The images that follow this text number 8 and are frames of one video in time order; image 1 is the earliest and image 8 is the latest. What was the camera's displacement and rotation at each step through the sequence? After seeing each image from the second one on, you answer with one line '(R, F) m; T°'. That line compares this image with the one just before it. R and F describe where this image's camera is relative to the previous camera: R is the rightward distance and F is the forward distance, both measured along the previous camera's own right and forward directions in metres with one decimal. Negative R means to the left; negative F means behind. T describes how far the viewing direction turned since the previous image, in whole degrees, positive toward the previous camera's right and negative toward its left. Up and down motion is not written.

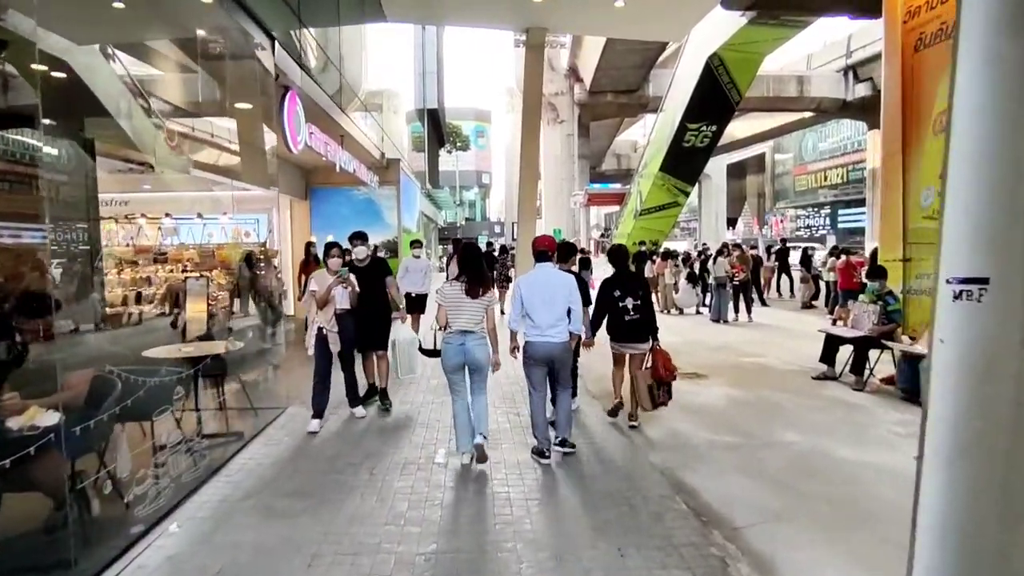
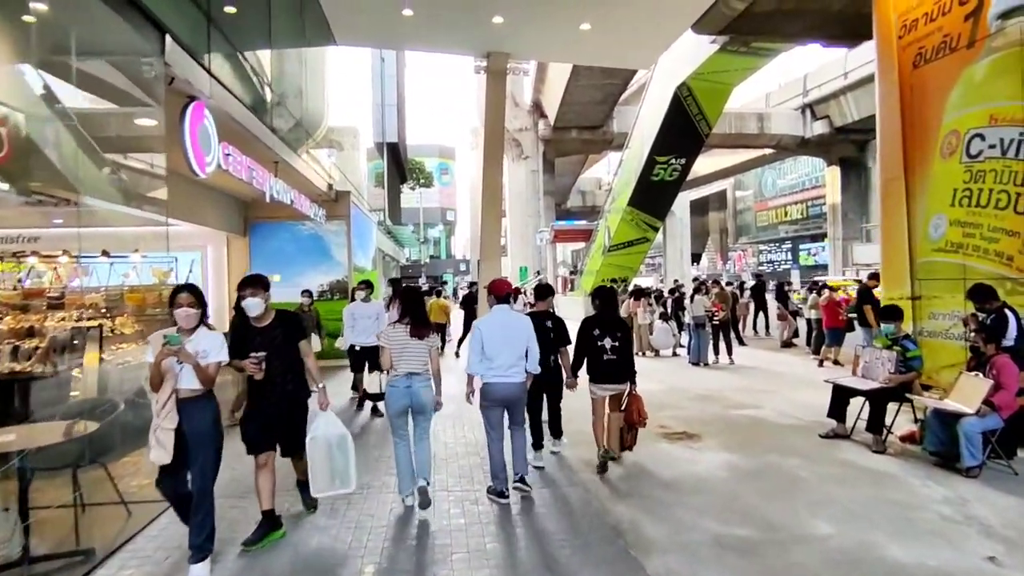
(+0.1, +1.3) m; +3°
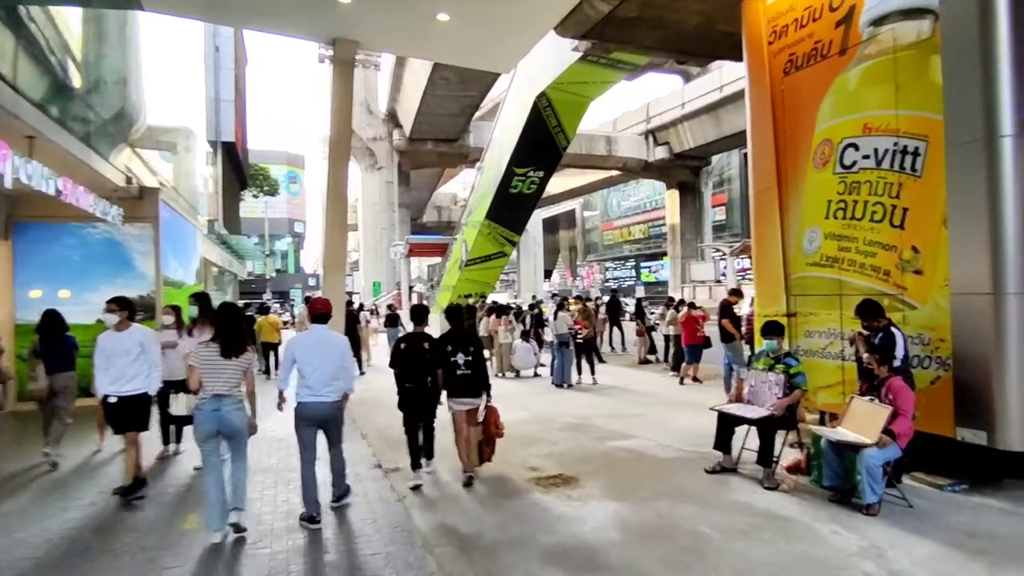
(+0.1, +1.3) m; +13°
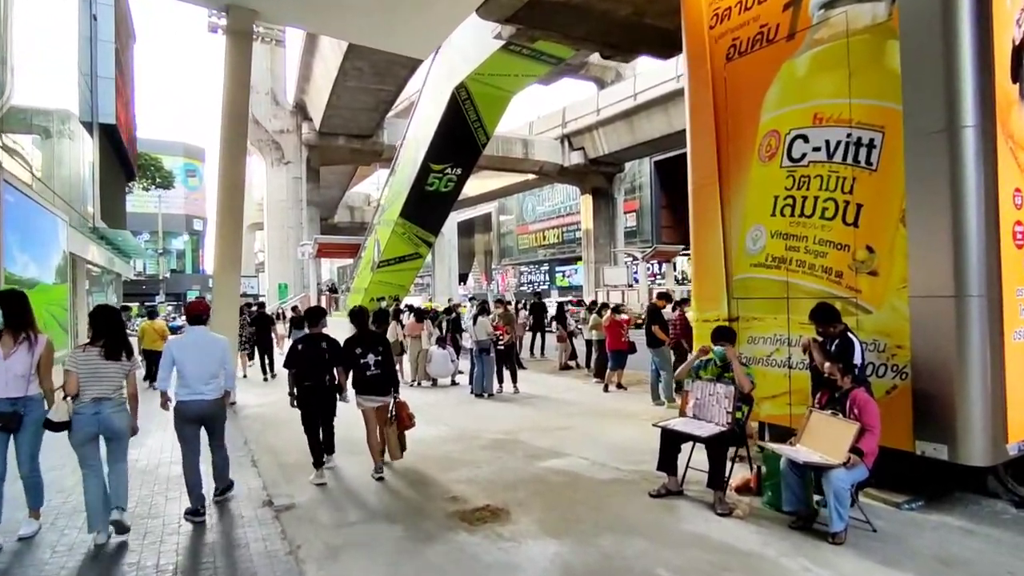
(0.0, +0.9) m; +8°
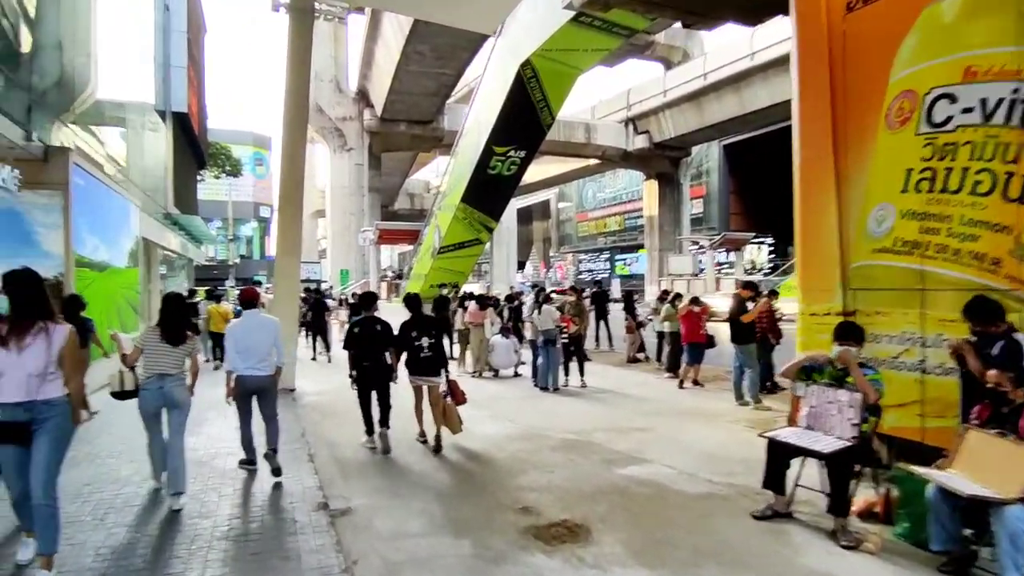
(-0.2, +0.7) m; -5°
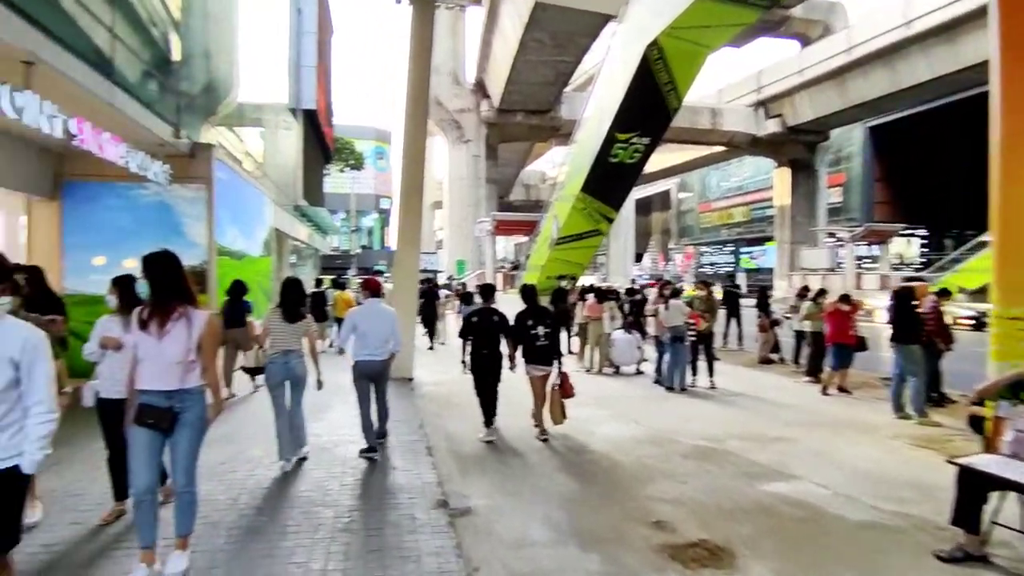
(-0.2, +0.4) m; -10°
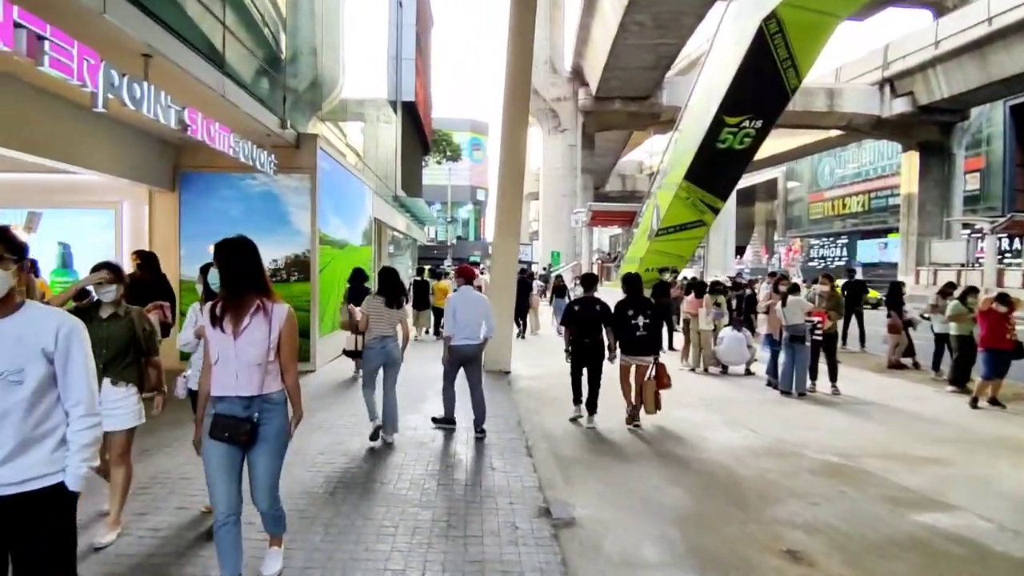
(-0.2, +0.4) m; -8°
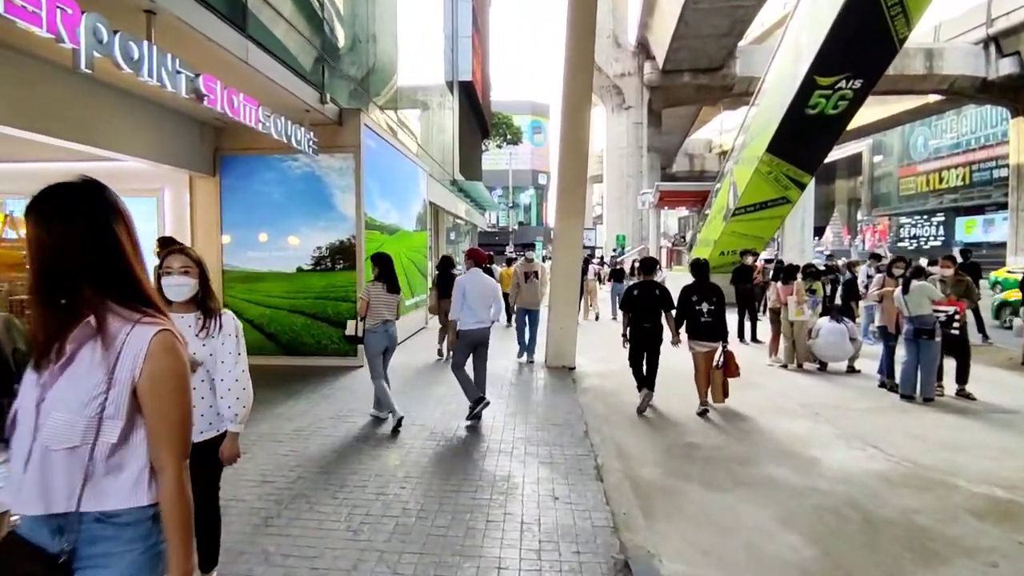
(0.0, +1.1) m; -6°
